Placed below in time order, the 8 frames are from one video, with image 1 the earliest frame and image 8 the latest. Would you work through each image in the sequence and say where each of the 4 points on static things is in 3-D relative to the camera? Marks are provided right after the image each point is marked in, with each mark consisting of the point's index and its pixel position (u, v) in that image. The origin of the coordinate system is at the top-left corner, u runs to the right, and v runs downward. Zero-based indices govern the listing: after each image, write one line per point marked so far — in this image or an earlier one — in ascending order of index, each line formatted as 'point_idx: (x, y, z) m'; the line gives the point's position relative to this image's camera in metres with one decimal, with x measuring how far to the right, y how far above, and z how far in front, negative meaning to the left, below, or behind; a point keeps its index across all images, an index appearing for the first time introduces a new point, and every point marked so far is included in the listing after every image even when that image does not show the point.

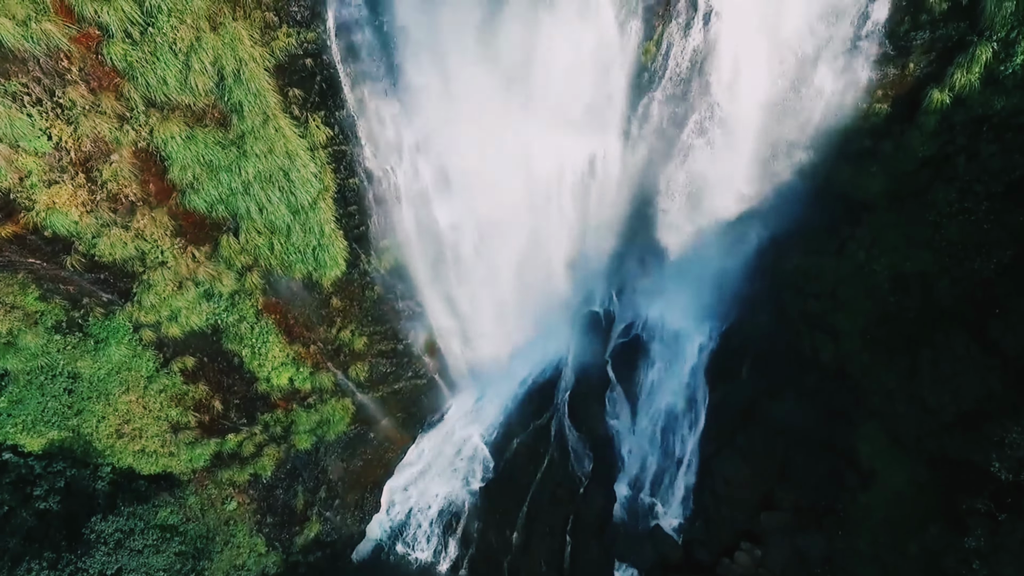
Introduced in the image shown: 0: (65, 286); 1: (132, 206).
0: (-8.5, 0.0, +12.0) m
1: (-7.2, +1.3, +12.0) m
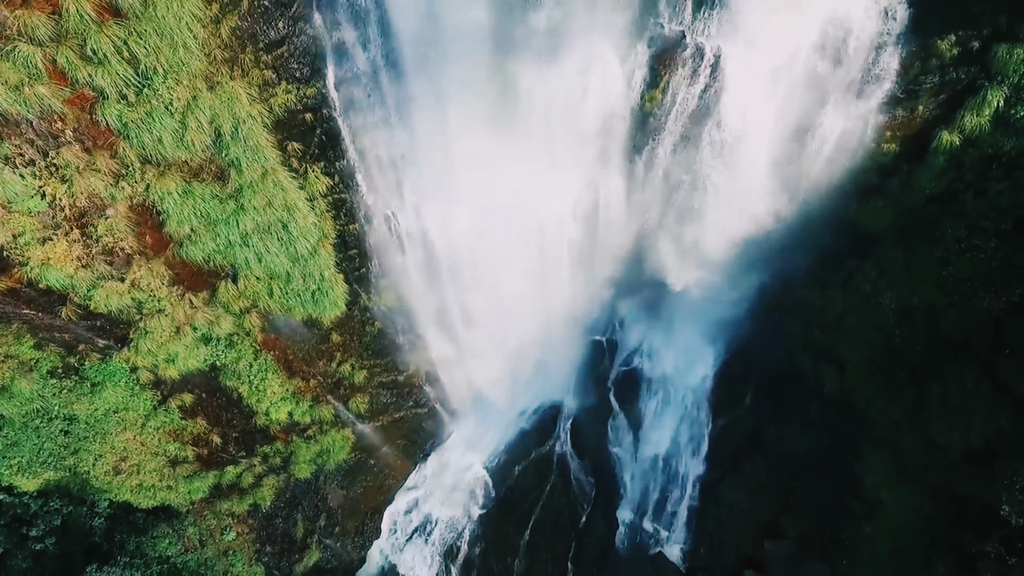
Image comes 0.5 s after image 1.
0: (-8.5, -0.9, +11.8) m
1: (-7.2, +0.4, +11.8) m
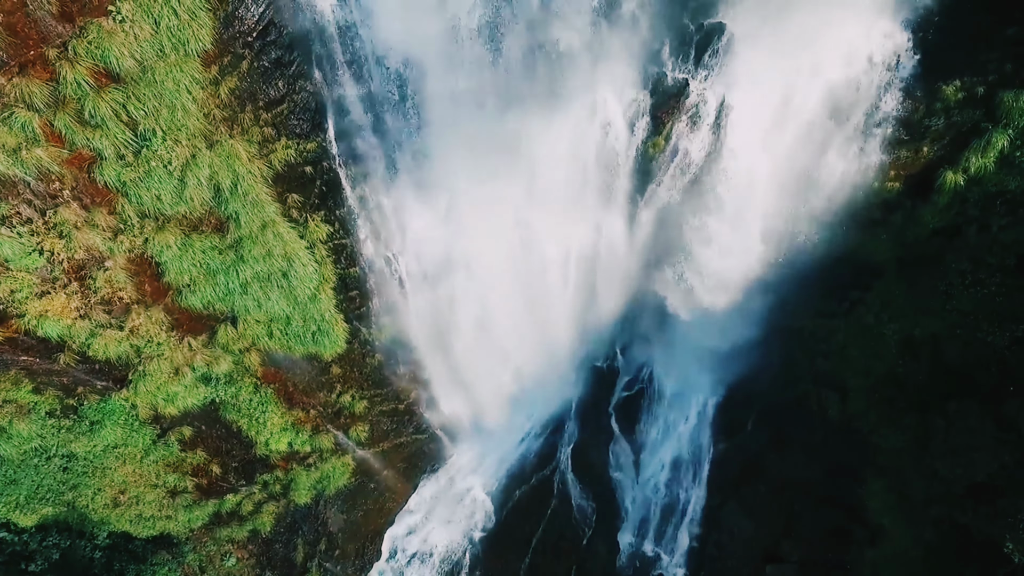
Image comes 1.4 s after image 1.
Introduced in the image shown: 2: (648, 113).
0: (-8.4, -1.7, +11.7) m
1: (-7.1, -0.4, +11.7) m
2: (+2.7, +3.2, +12.7) m
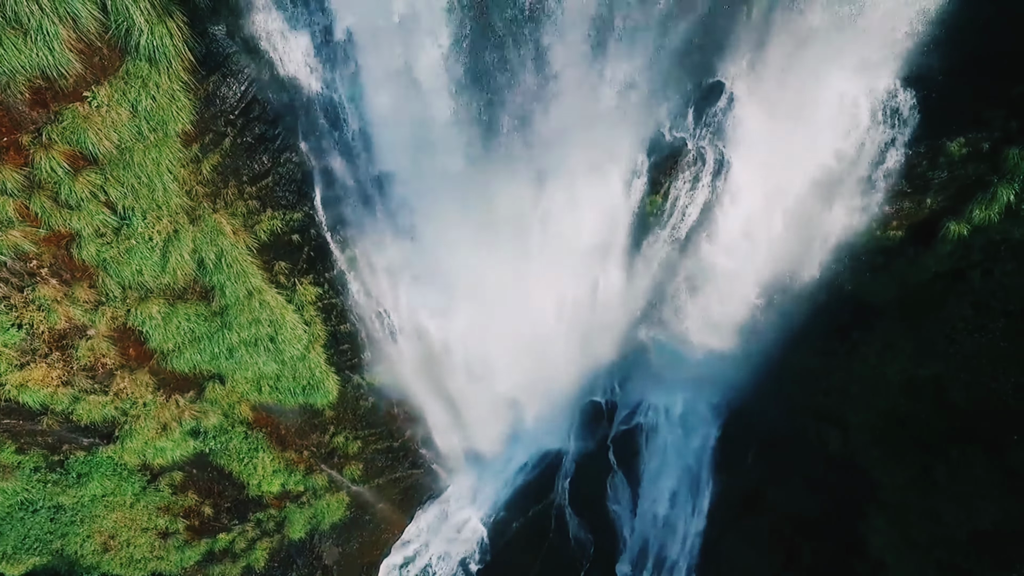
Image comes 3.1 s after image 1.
0: (-8.6, -2.7, +11.5) m
1: (-7.3, -1.5, +11.4) m
2: (+2.6, +2.2, +12.4) m
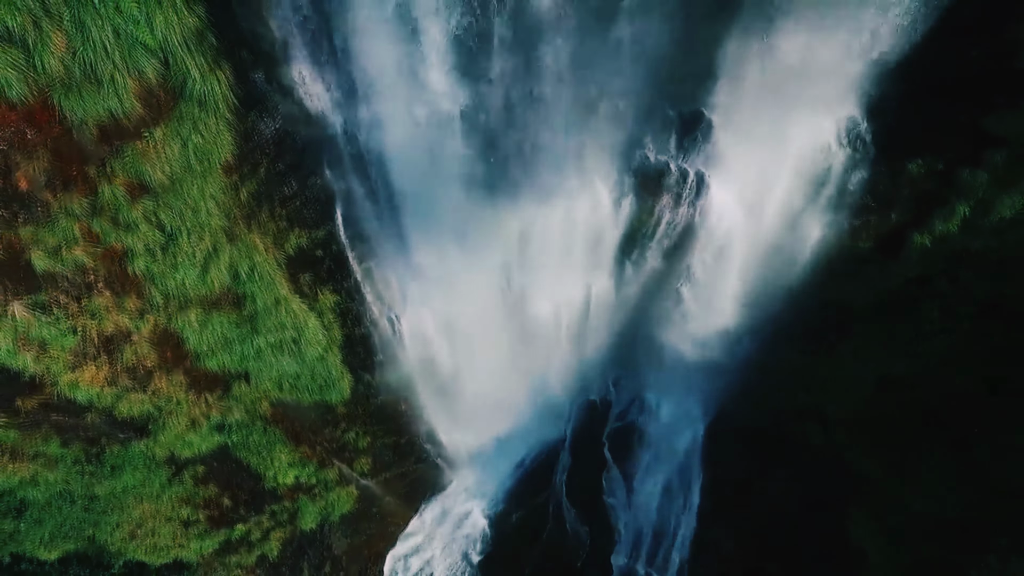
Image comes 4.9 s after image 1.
0: (-8.6, -2.9, +12.6) m
1: (-7.3, -1.6, +12.6) m
2: (+2.6, +2.0, +13.5) m
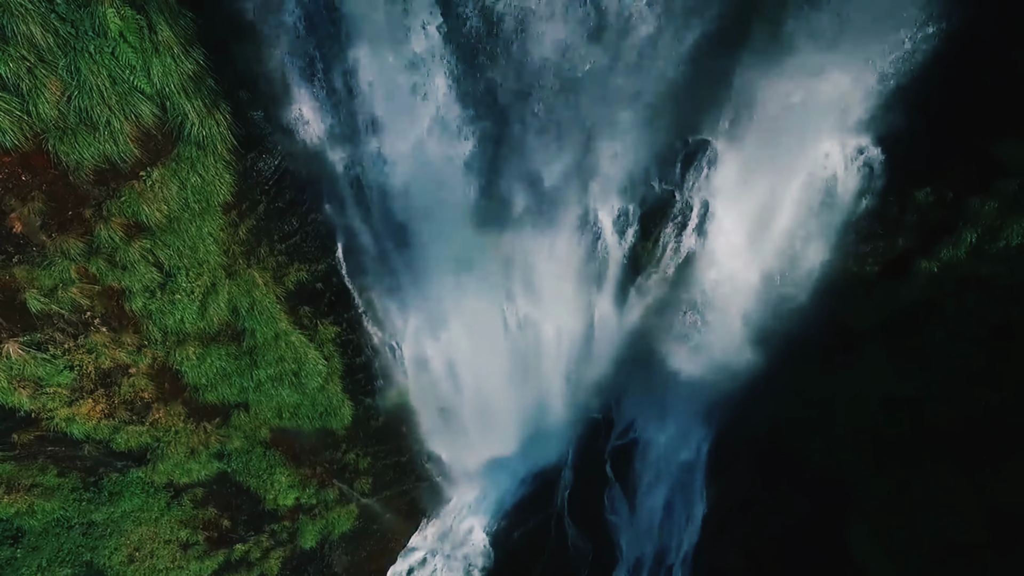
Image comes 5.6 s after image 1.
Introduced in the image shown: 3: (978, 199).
0: (-8.5, -3.4, +12.4) m
1: (-7.2, -2.2, +12.4) m
2: (+2.6, +1.5, +13.4) m
3: (+8.7, +1.7, +11.8) m
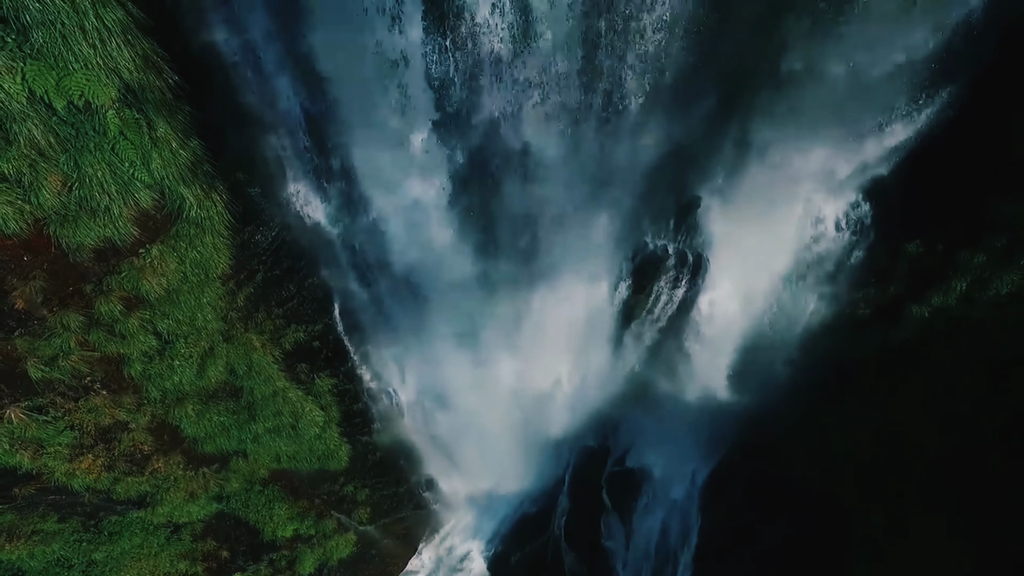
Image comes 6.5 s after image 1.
0: (-8.6, -4.4, +12.6) m
1: (-7.3, -3.1, +12.5) m
2: (+2.5, +0.5, +13.5) m
3: (+8.6, +0.7, +11.9) m
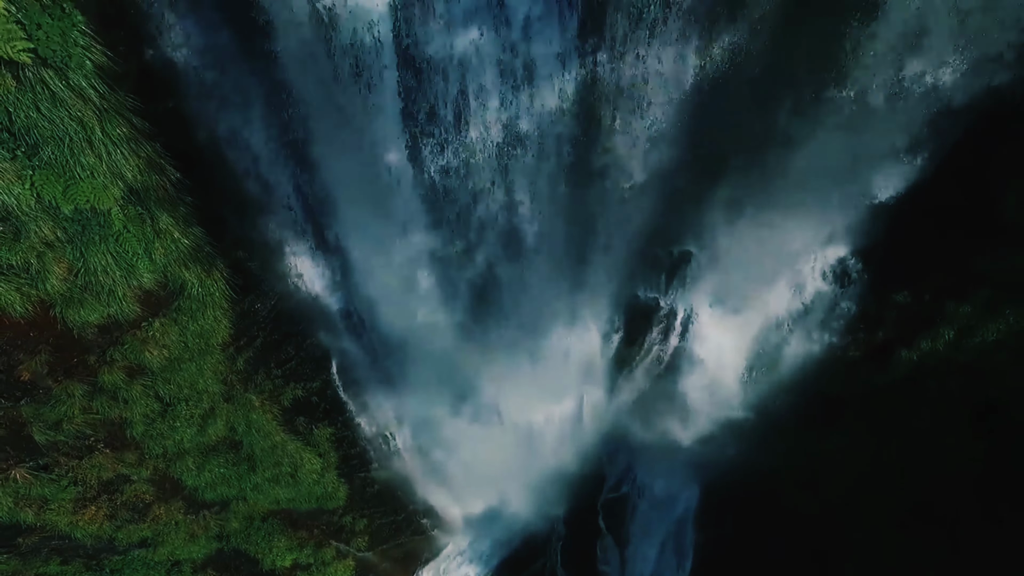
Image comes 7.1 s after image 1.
0: (-8.7, -5.3, +12.8) m
1: (-7.4, -4.1, +12.8) m
2: (+2.4, -0.5, +13.7) m
3: (+8.5, -0.2, +12.2) m
